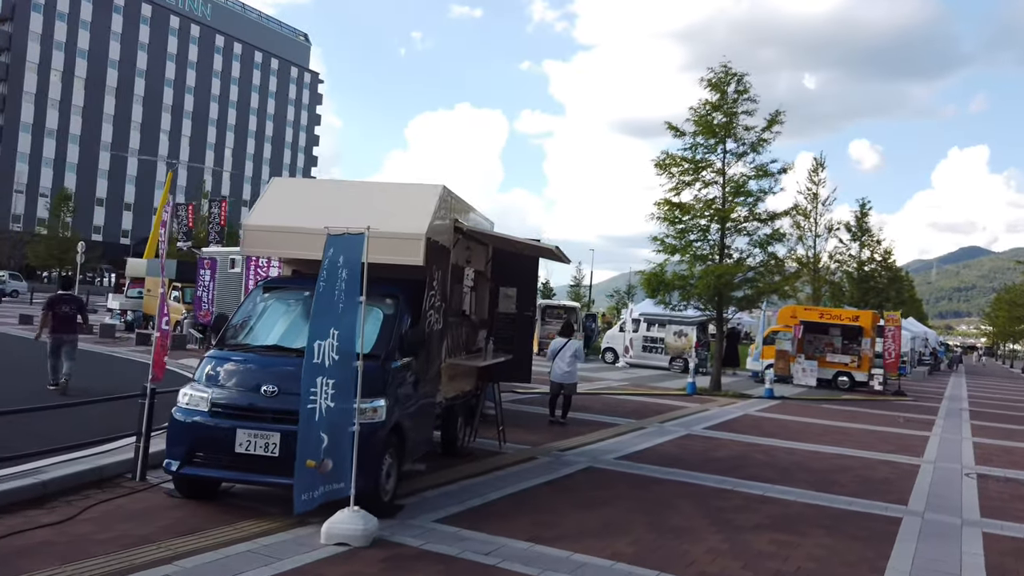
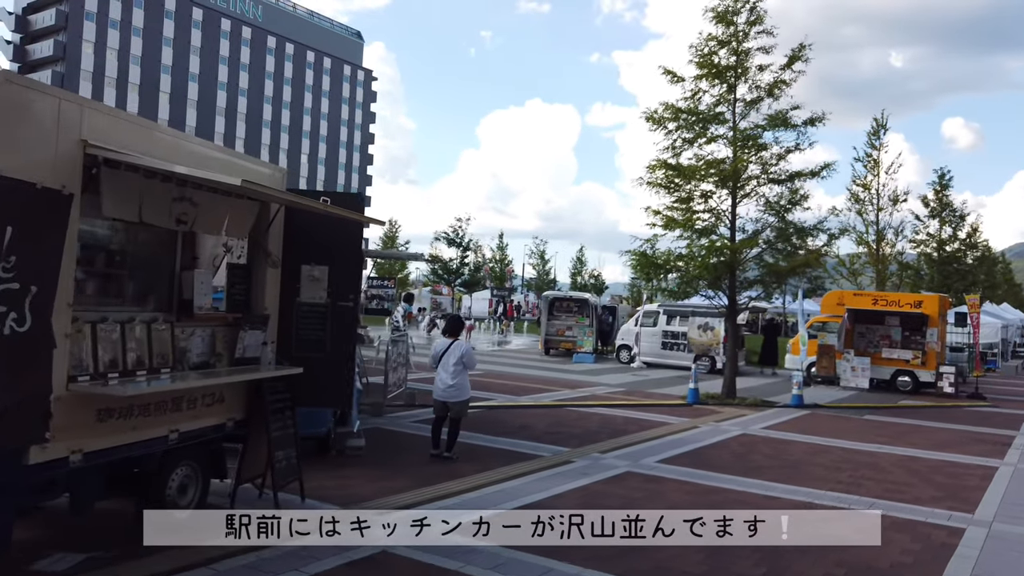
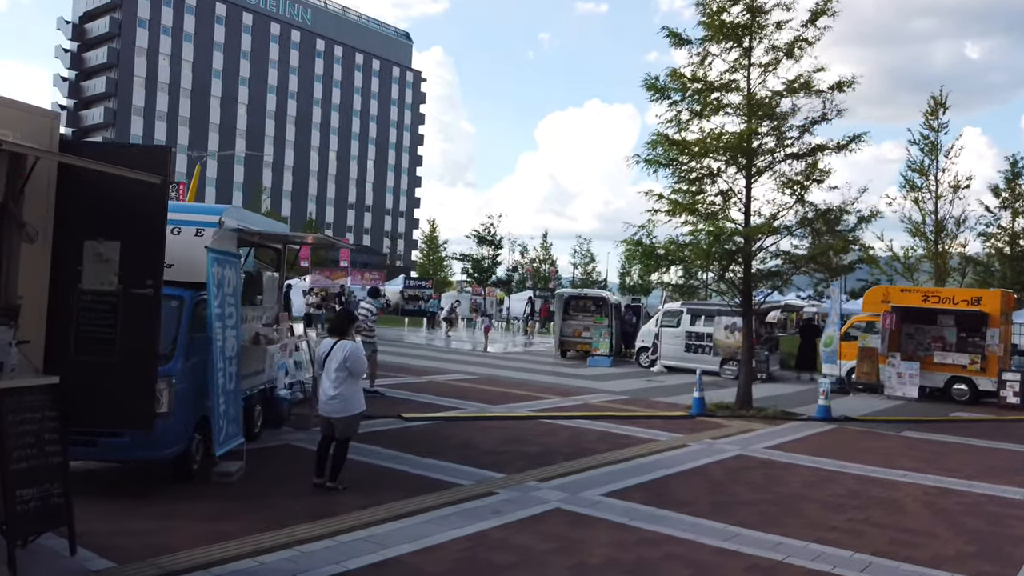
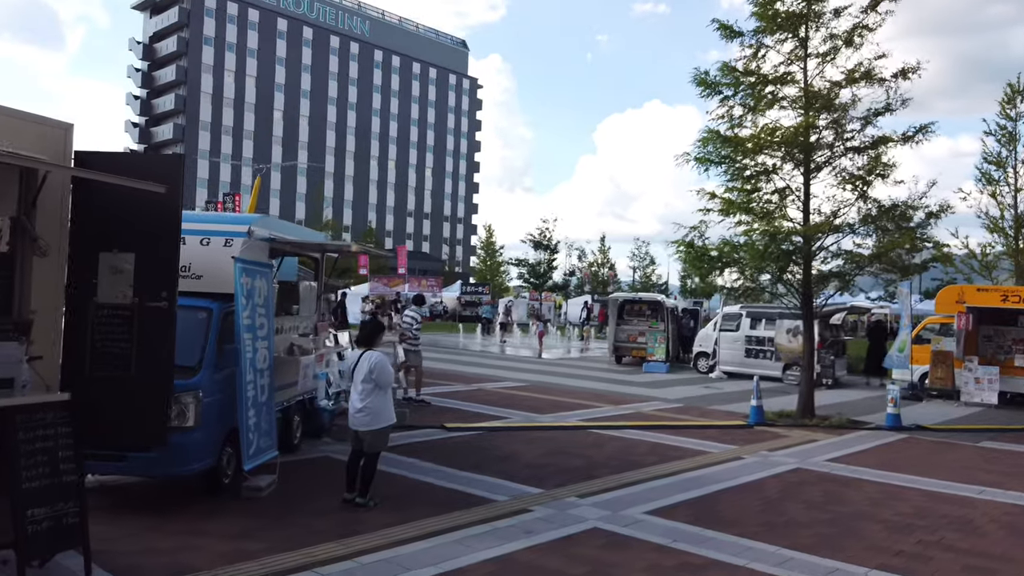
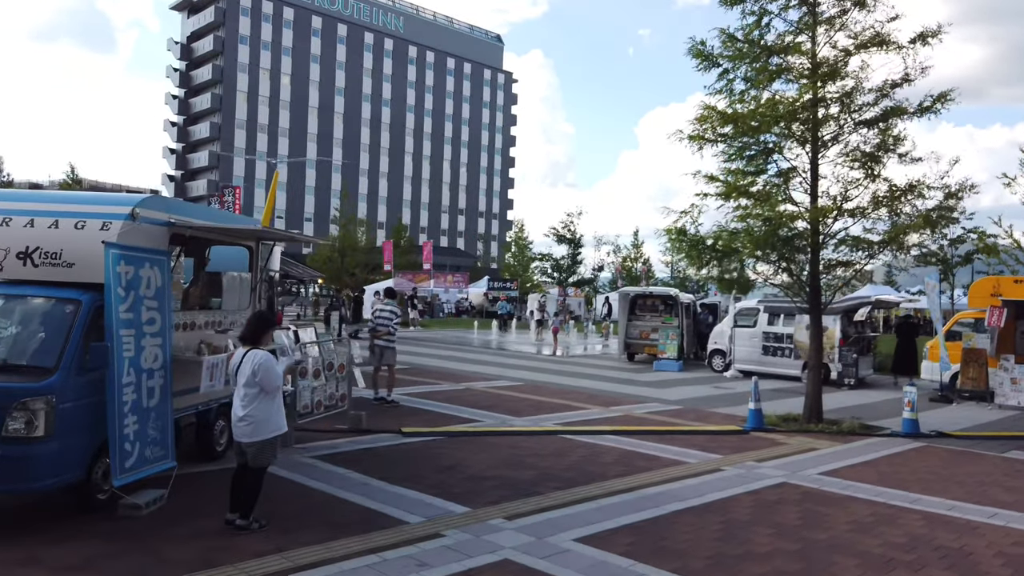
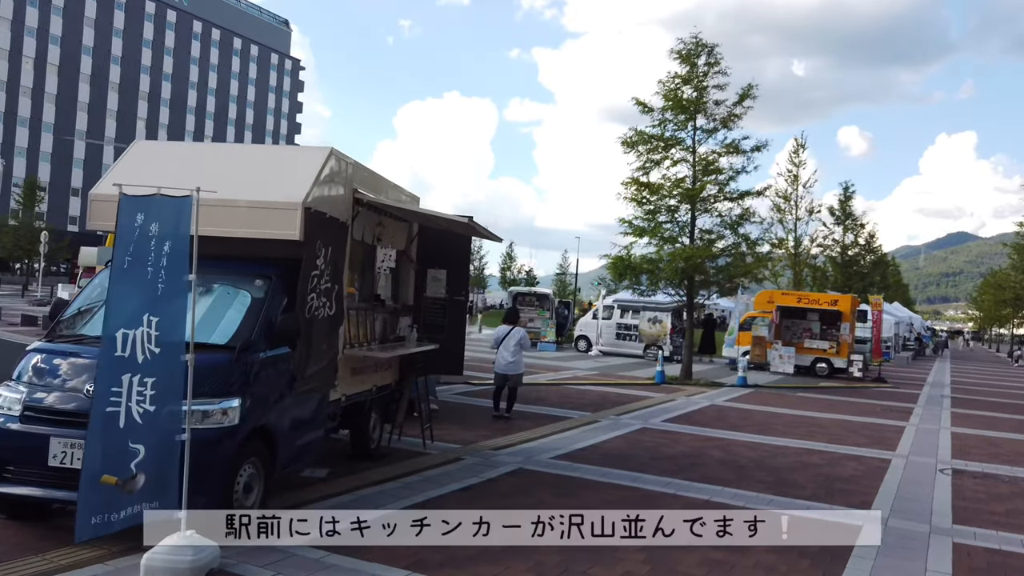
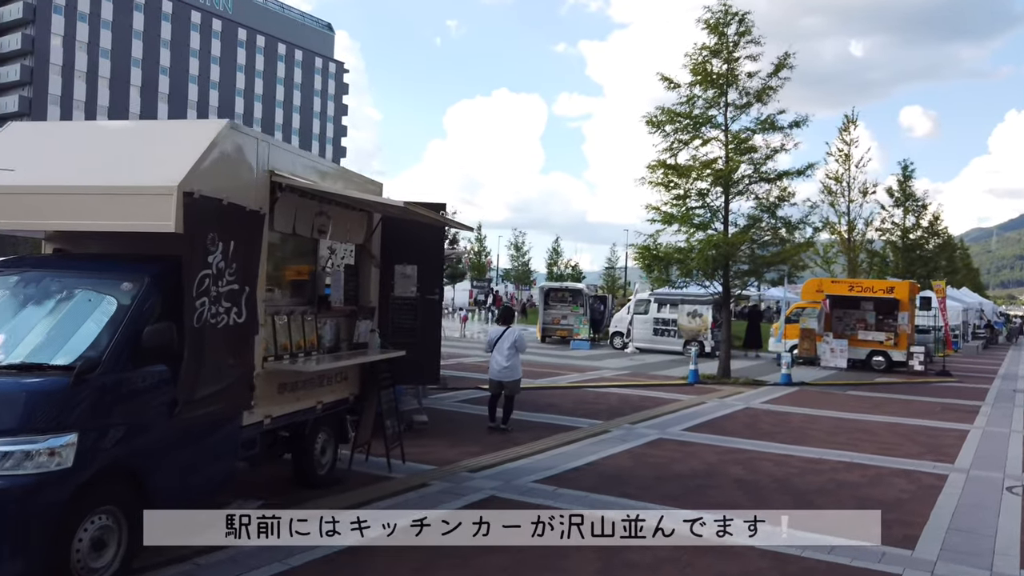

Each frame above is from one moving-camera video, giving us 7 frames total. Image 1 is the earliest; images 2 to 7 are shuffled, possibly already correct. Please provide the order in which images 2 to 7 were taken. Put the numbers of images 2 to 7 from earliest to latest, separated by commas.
6, 7, 2, 3, 4, 5
